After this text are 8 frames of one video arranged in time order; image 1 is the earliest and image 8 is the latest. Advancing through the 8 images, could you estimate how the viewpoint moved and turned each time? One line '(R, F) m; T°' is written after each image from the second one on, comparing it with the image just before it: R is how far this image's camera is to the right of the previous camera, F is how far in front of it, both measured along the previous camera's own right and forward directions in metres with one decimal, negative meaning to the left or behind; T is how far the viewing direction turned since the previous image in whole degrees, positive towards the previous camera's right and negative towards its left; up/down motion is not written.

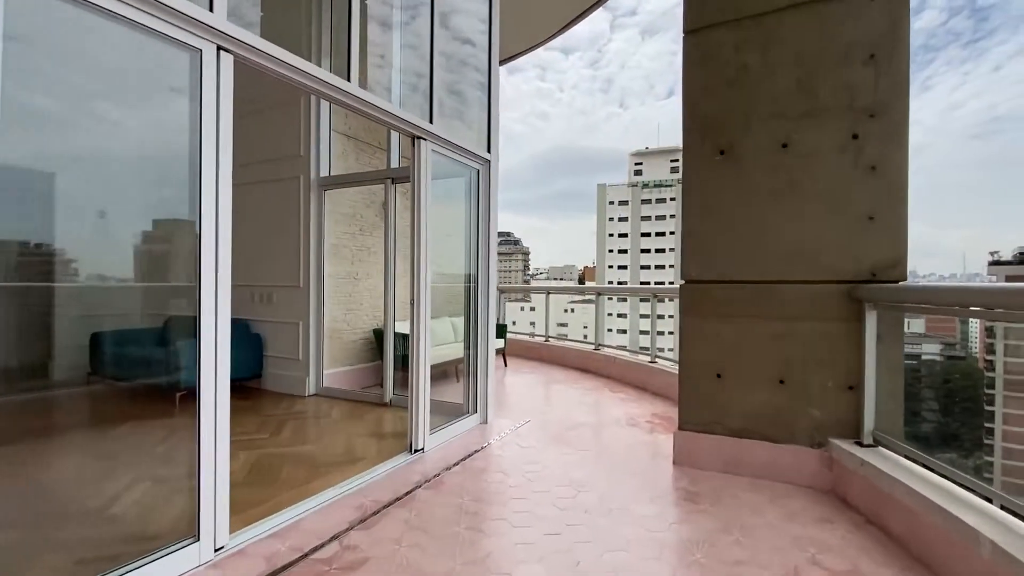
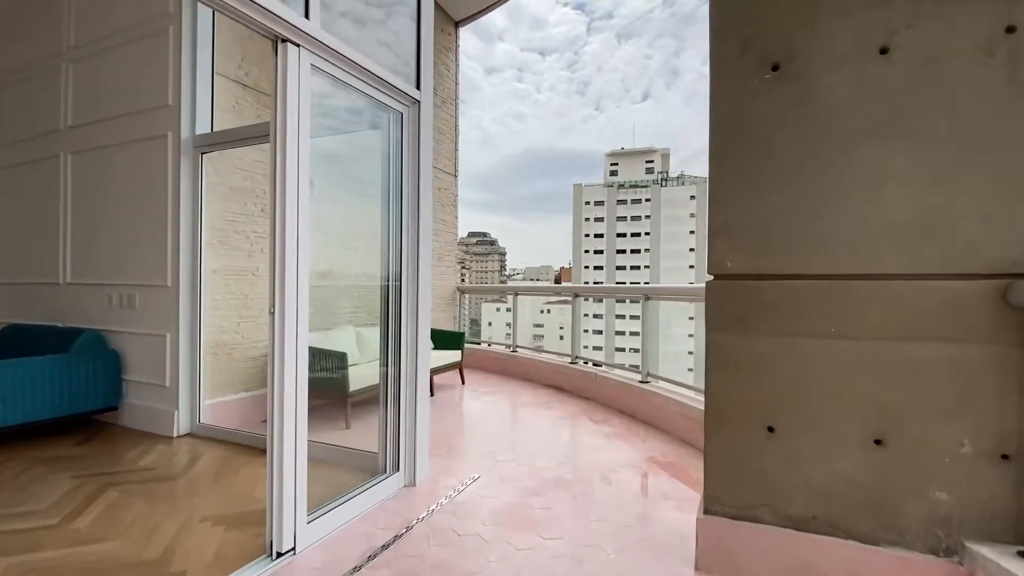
(+0.2, +1.1) m; +3°
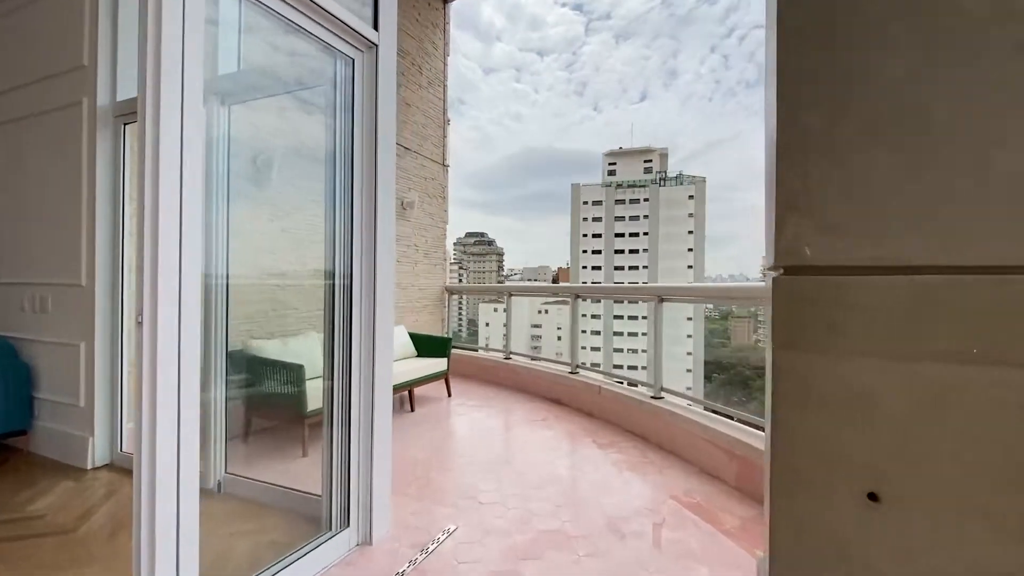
(0.0, +0.5) m; 0°
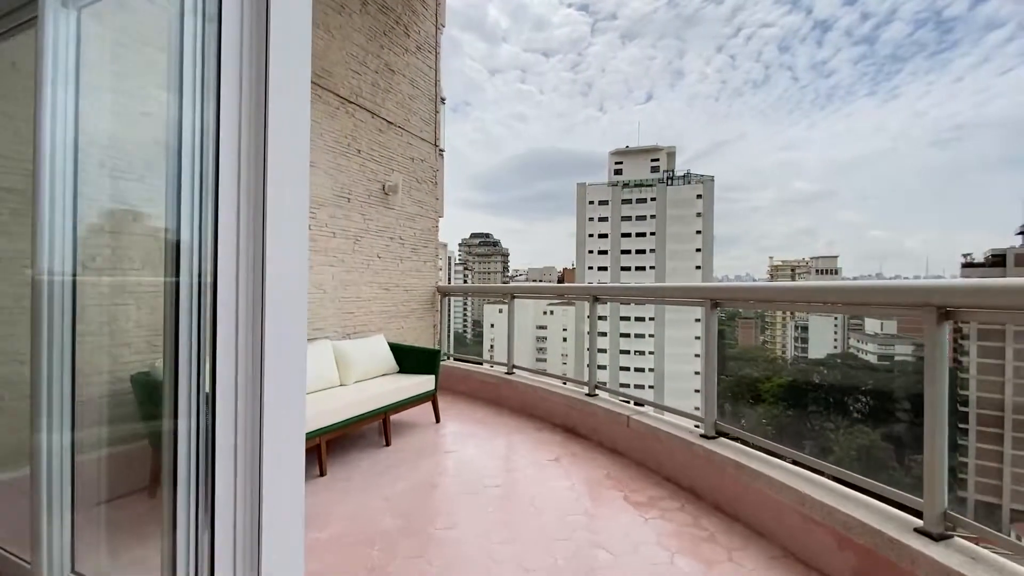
(0.0, +0.8) m; -1°
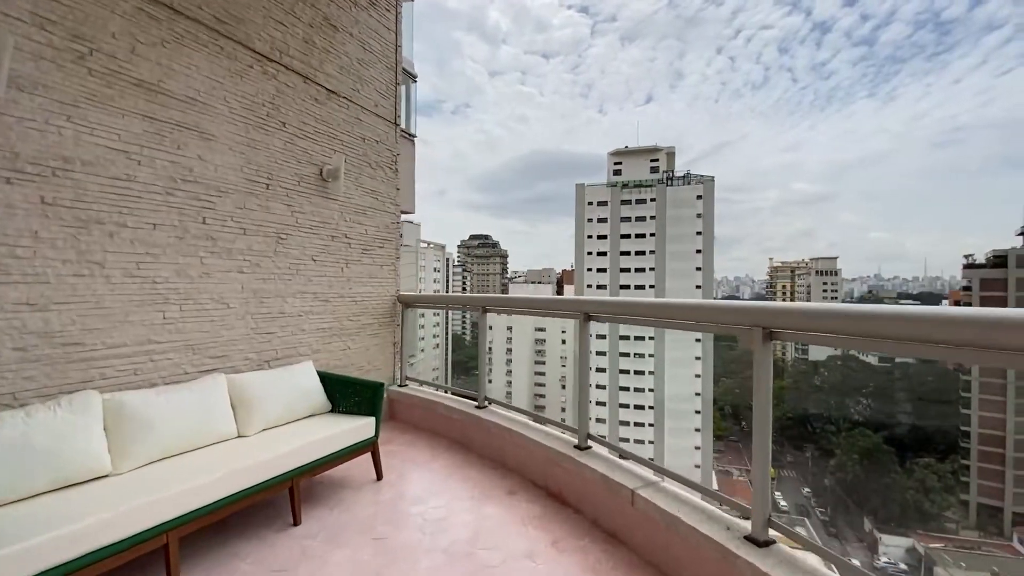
(+0.2, +0.8) m; 0°
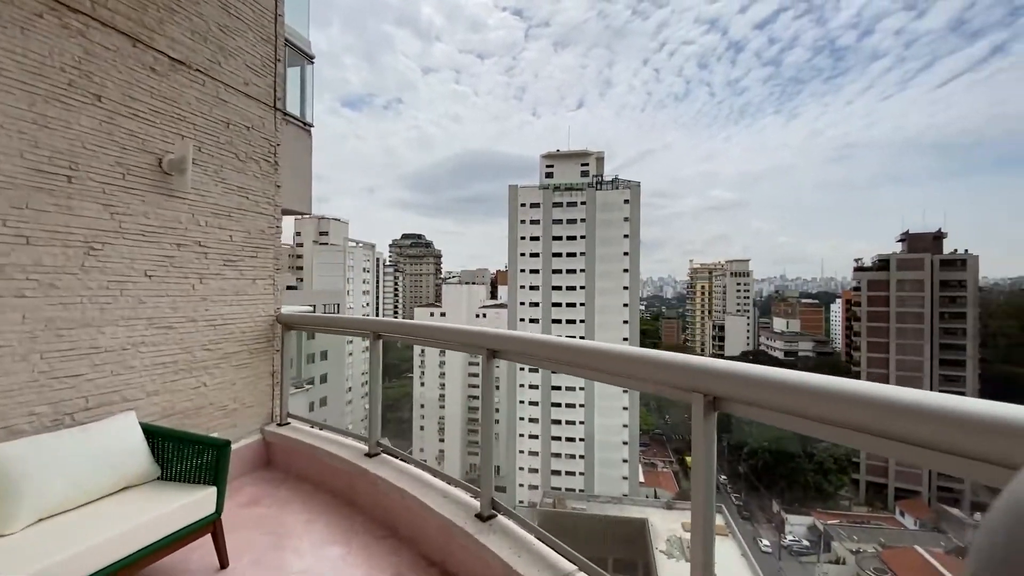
(+0.2, +0.5) m; +8°
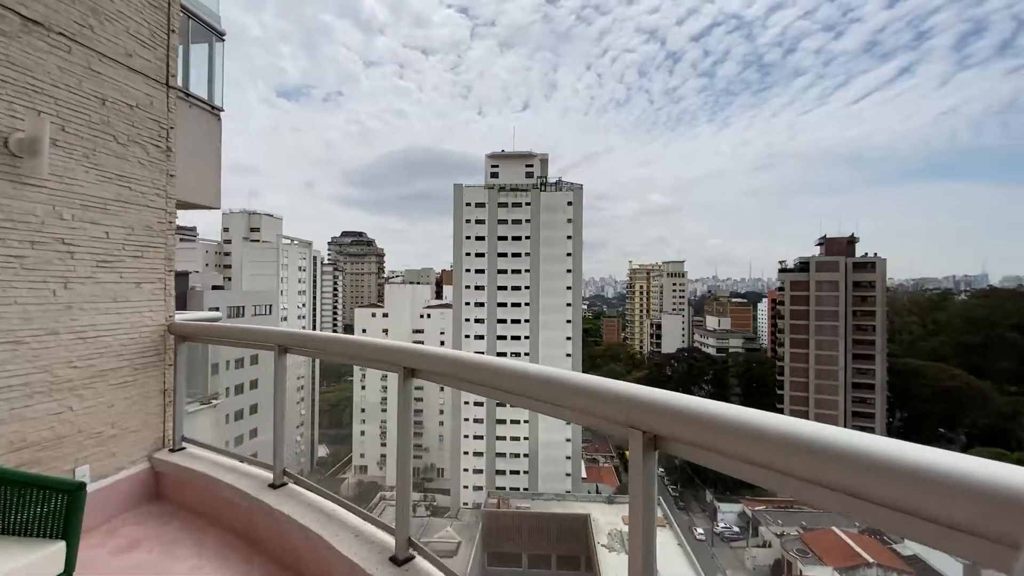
(+0.1, +0.2) m; +6°
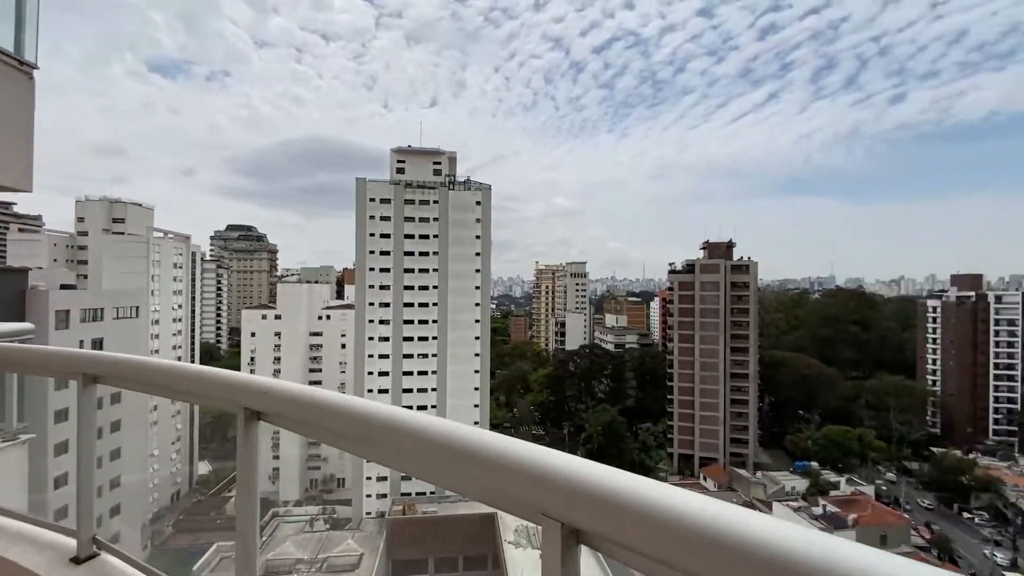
(+0.1, +0.3) m; +11°
